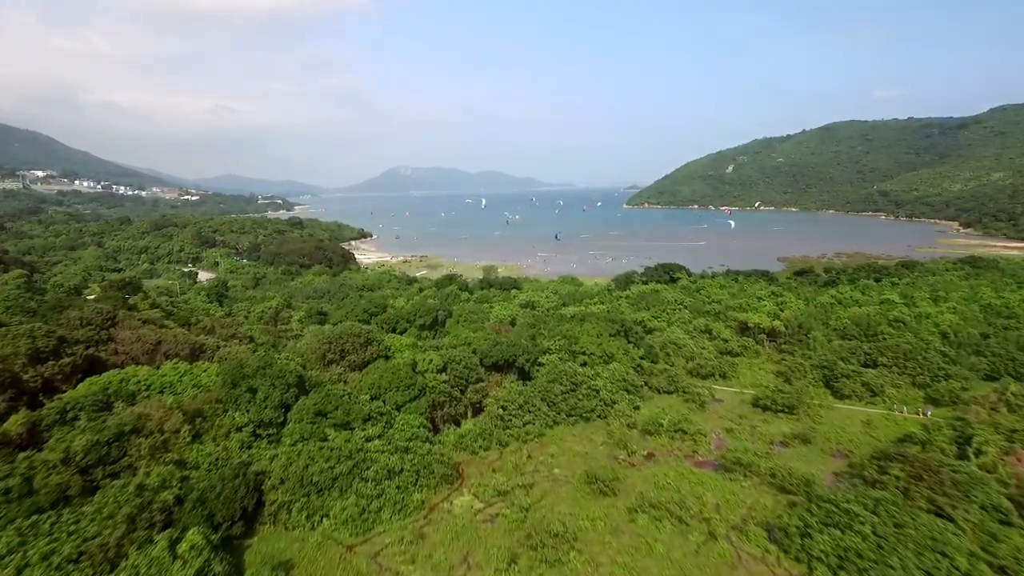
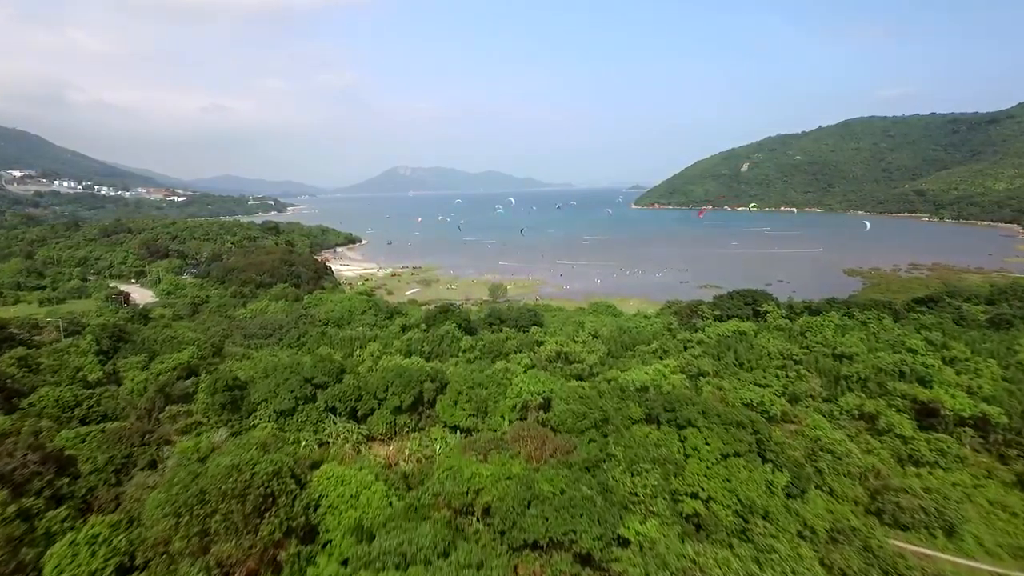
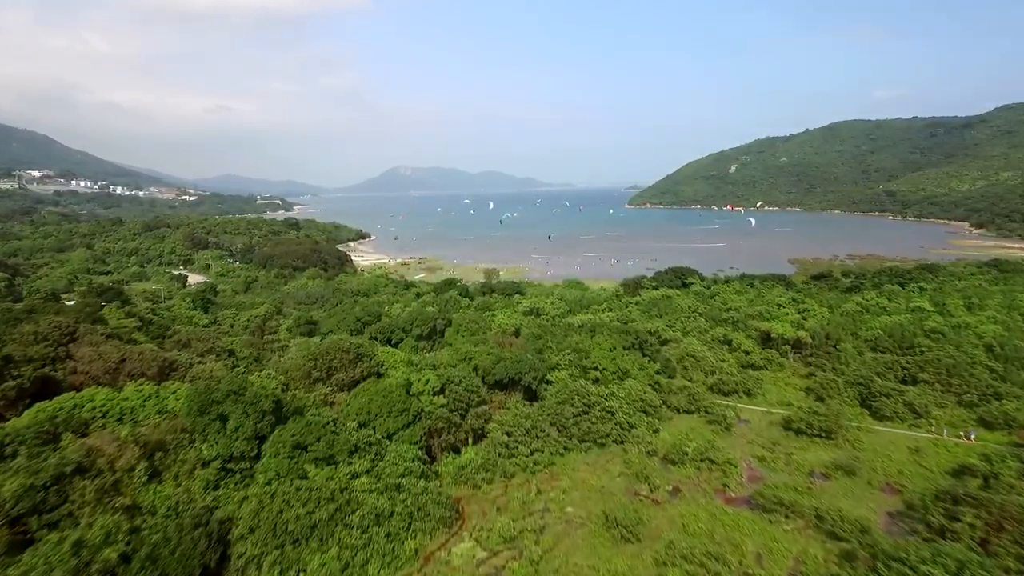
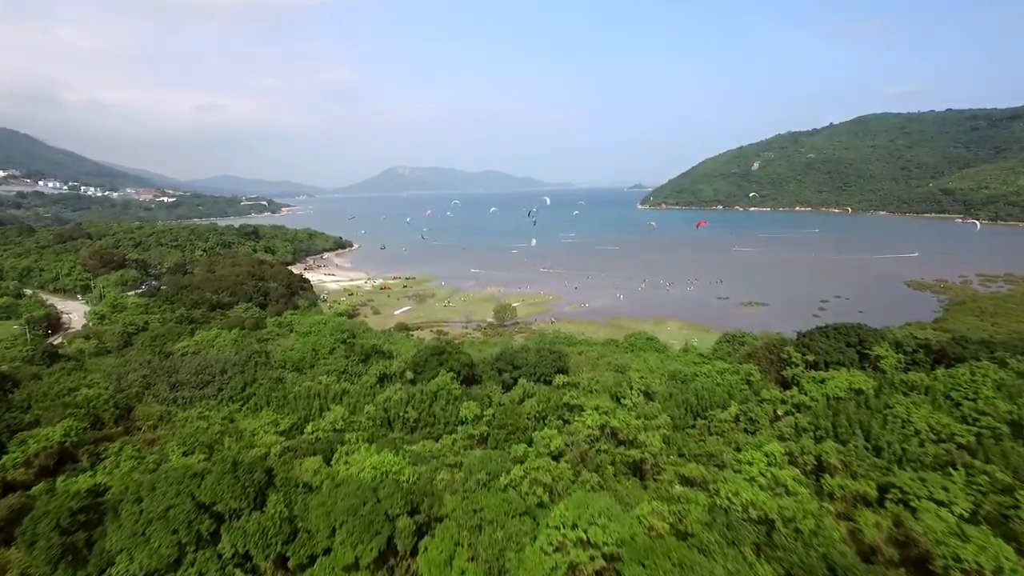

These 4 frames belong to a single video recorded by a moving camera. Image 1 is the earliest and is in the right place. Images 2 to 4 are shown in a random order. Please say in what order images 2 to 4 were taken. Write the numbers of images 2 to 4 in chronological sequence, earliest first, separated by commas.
3, 2, 4
